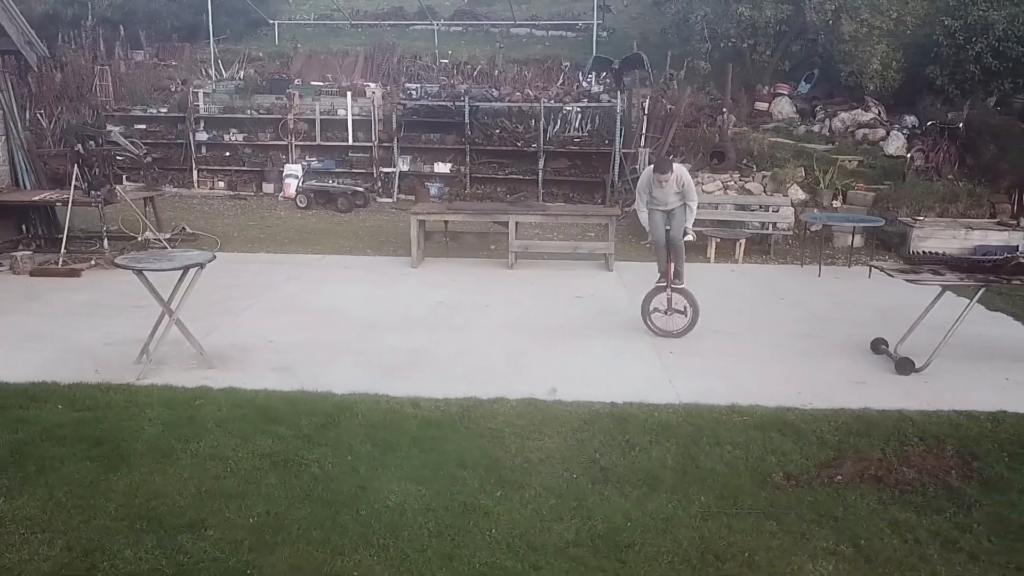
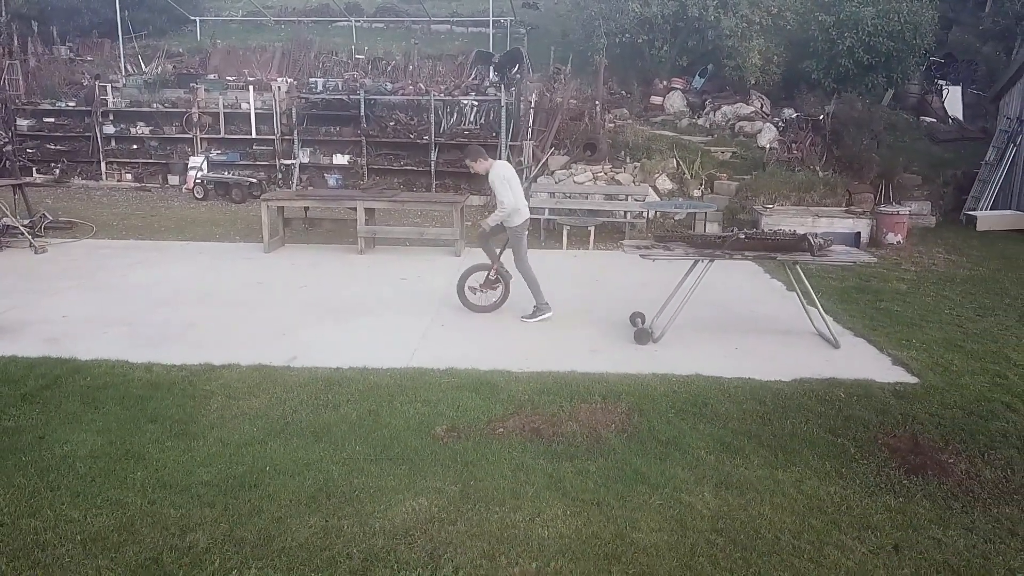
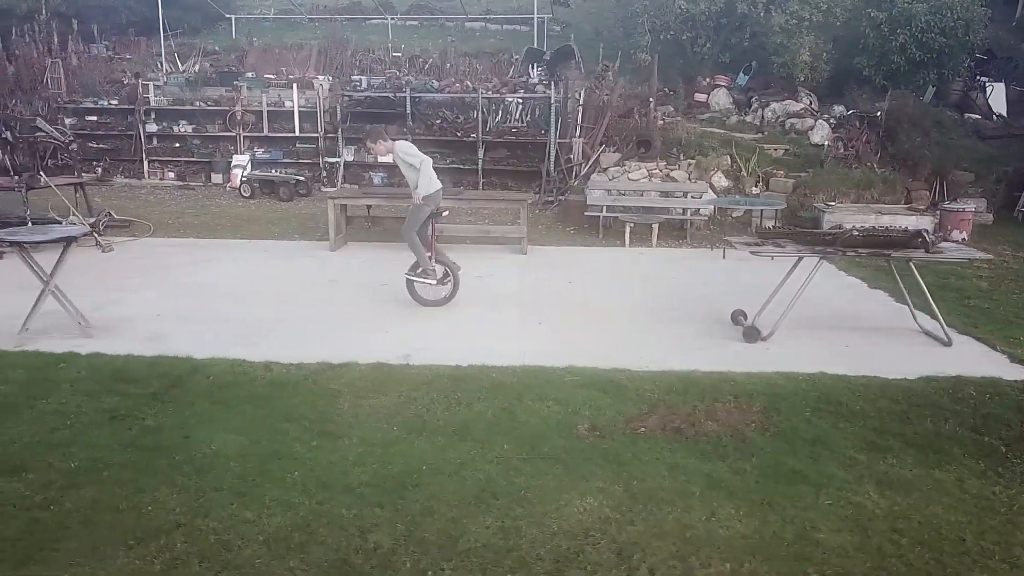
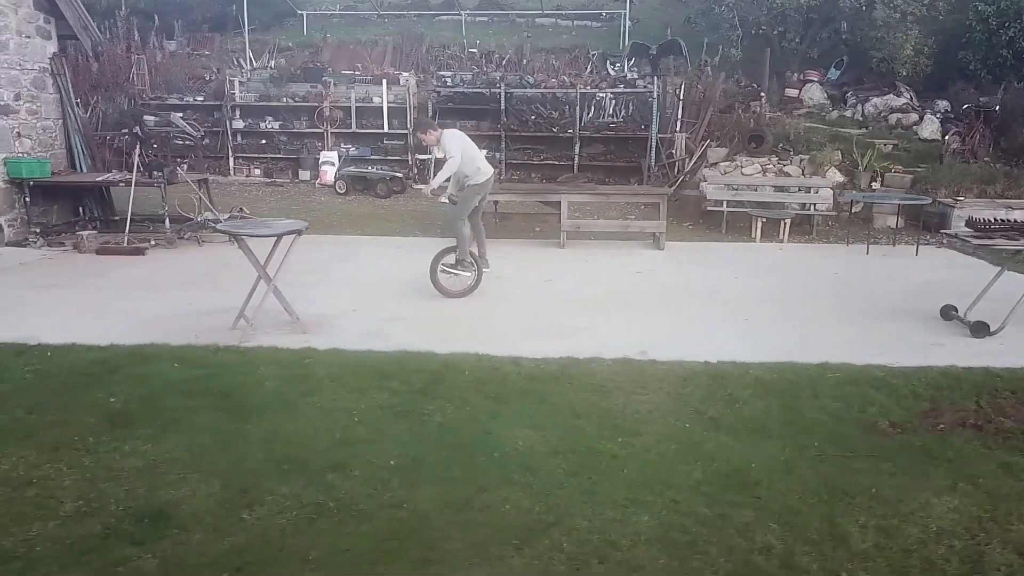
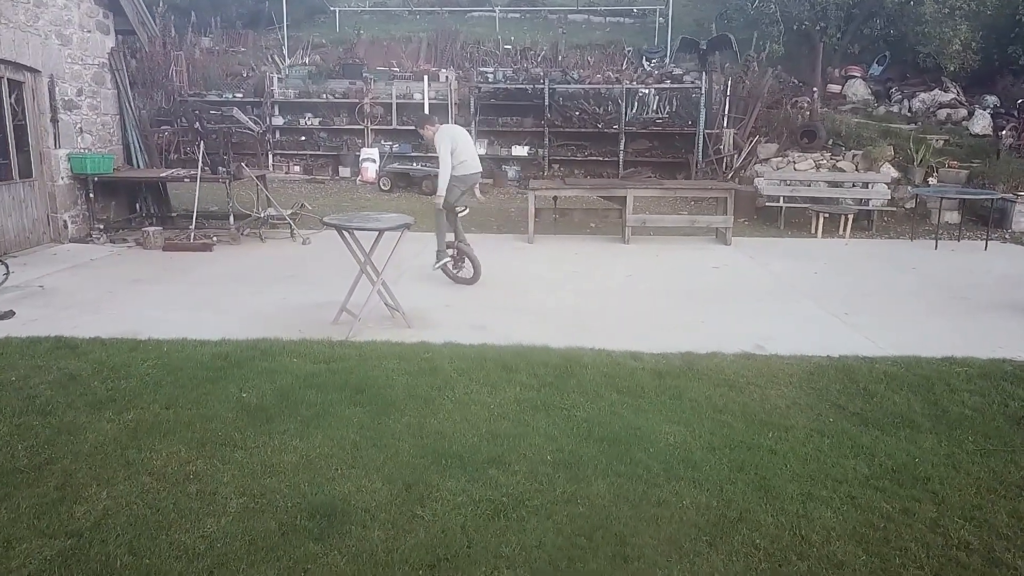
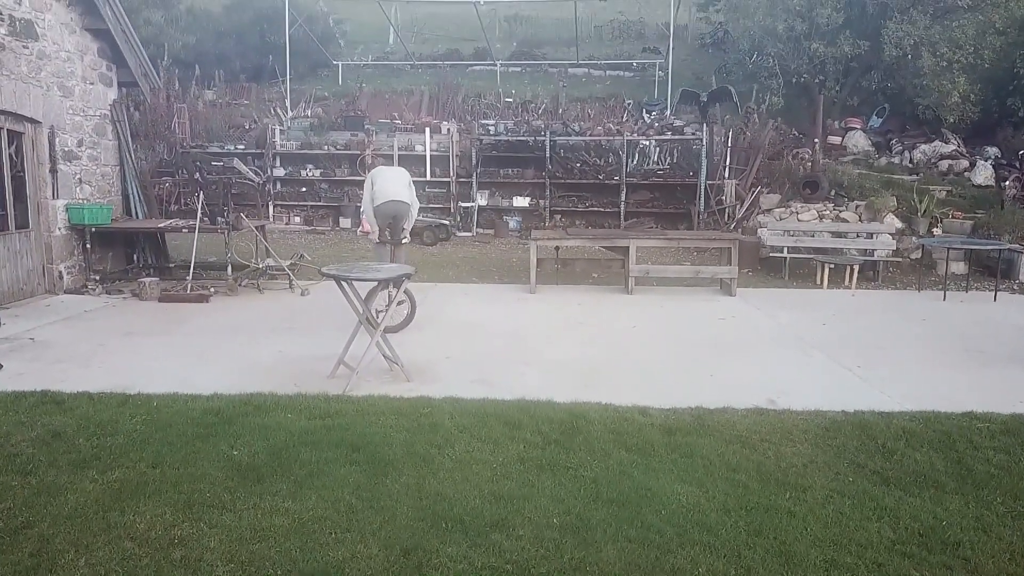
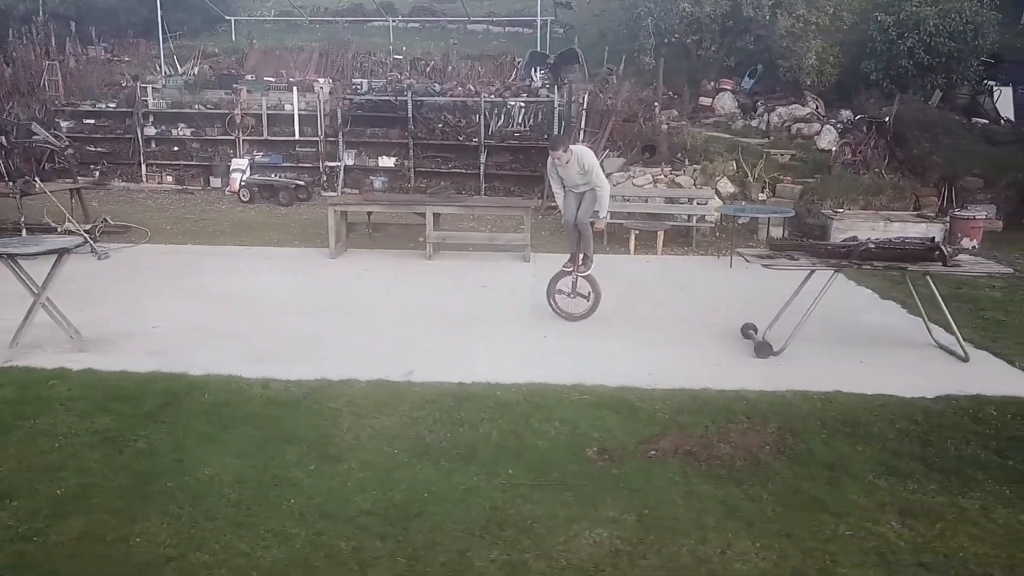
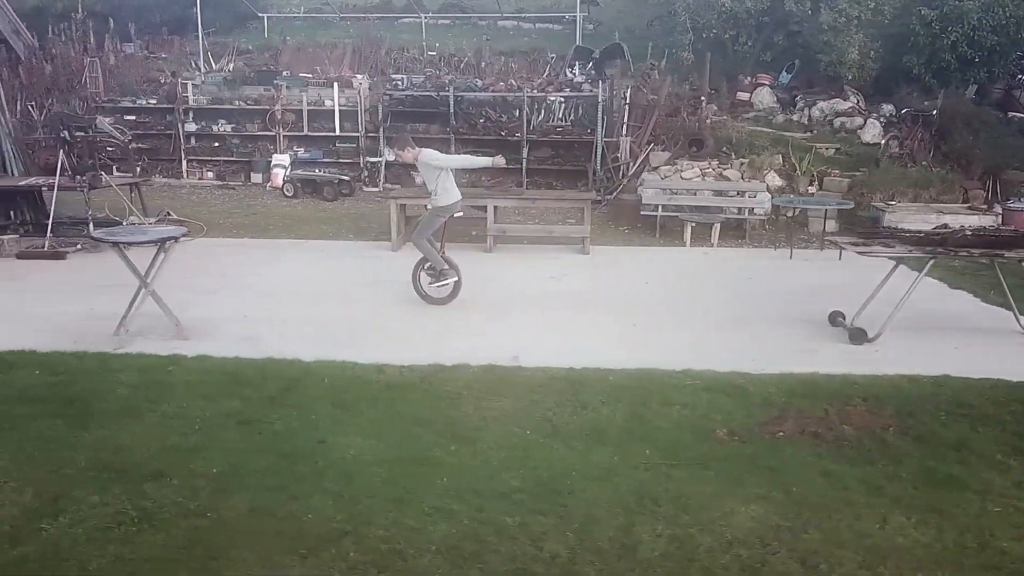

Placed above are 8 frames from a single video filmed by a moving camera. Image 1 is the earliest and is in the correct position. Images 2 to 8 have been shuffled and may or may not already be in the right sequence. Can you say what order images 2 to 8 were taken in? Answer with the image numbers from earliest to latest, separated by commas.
7, 2, 3, 8, 4, 5, 6
